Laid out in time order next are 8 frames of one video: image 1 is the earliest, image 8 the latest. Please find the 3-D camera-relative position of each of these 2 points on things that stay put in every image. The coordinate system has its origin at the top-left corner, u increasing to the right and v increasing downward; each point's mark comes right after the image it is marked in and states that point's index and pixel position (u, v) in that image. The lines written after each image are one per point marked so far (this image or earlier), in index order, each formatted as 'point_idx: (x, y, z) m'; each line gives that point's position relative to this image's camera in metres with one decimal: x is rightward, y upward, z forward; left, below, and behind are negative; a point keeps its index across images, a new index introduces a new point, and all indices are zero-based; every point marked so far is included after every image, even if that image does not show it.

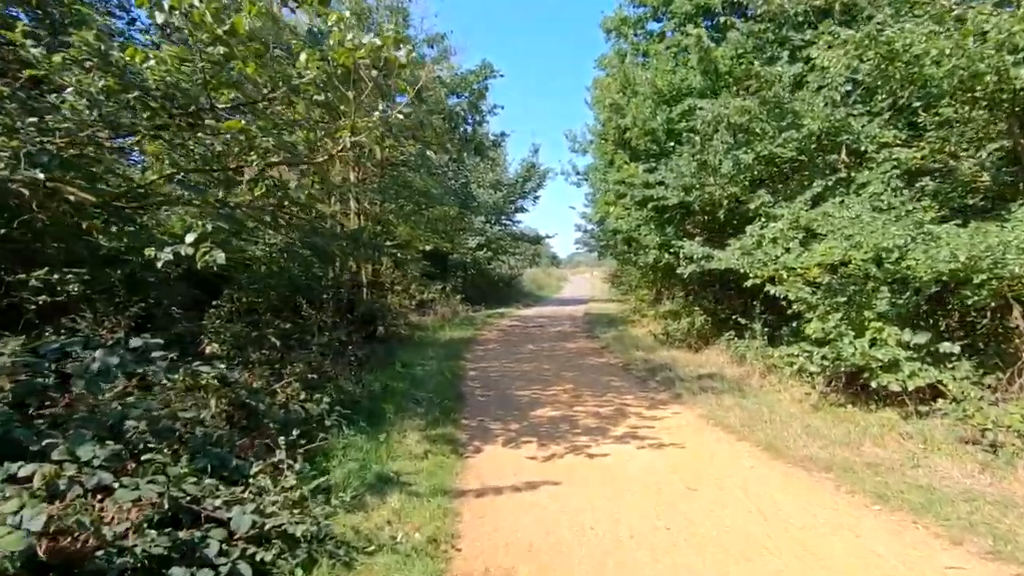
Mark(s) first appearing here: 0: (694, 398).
0: (+2.9, -1.7, +8.4) m
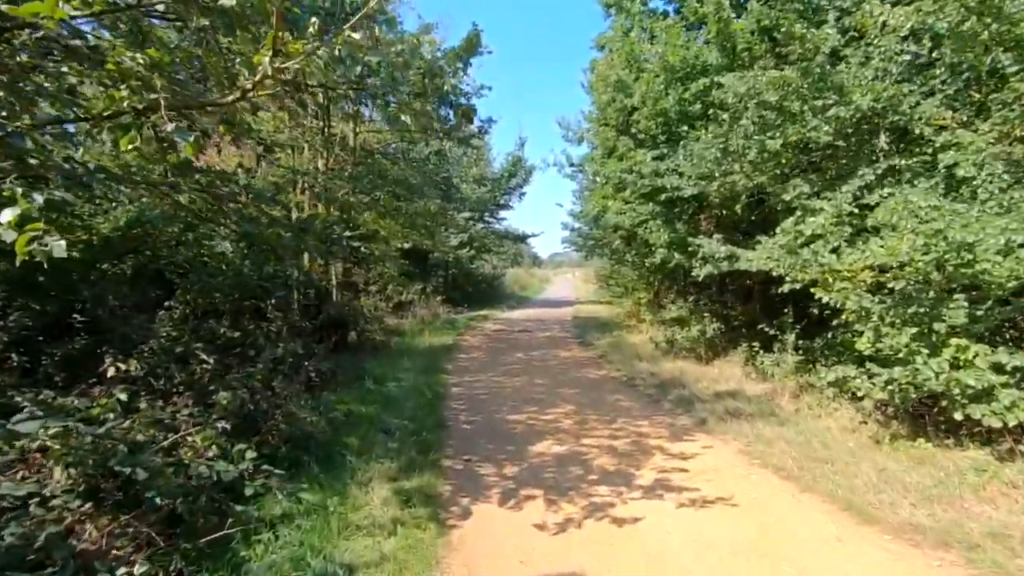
0: (+2.8, -1.8, +7.0) m
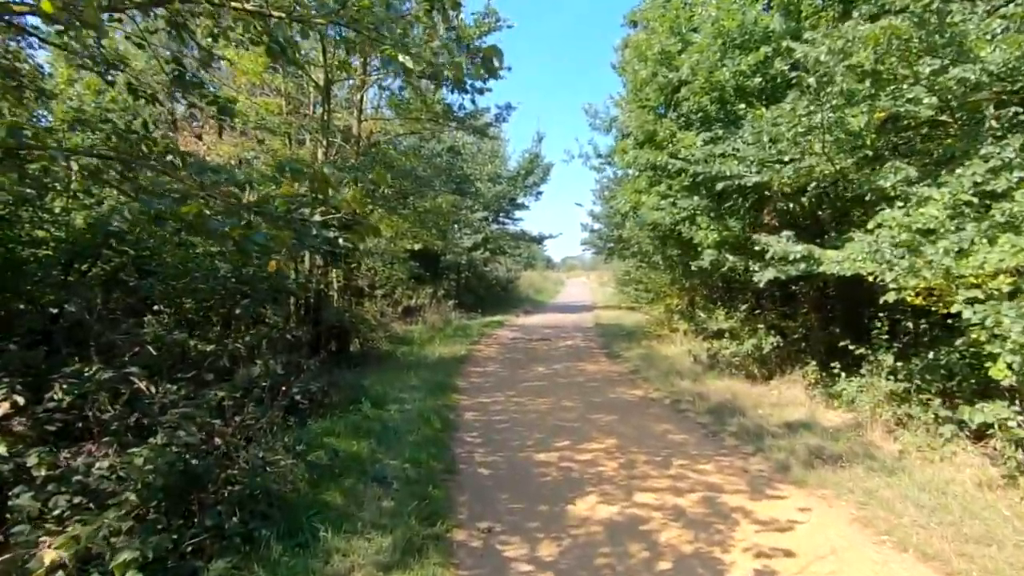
0: (+3.1, -1.9, +5.5) m
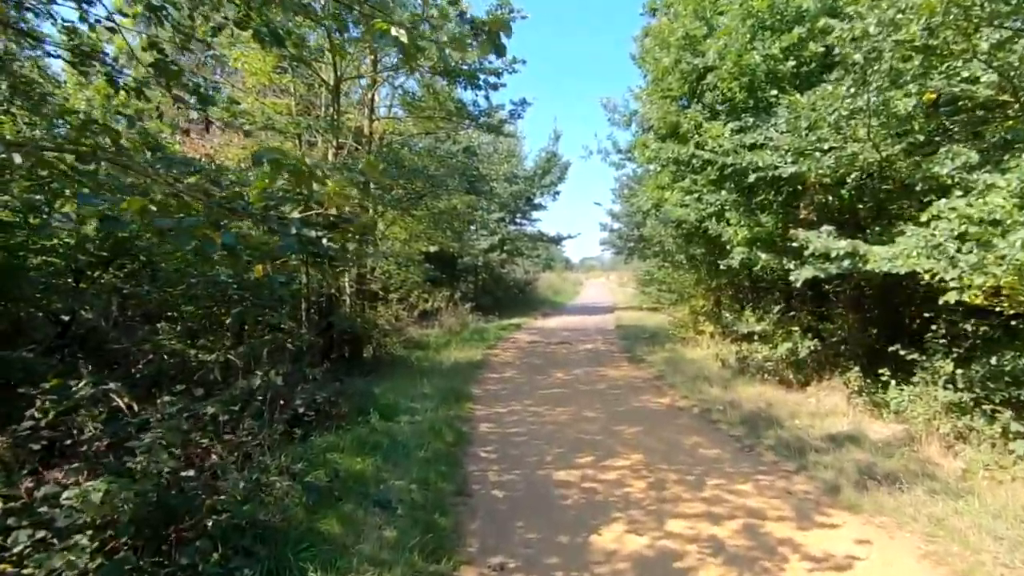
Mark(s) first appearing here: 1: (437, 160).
0: (+3.2, -1.9, +4.9) m
1: (-1.9, +3.2, +13.4) m
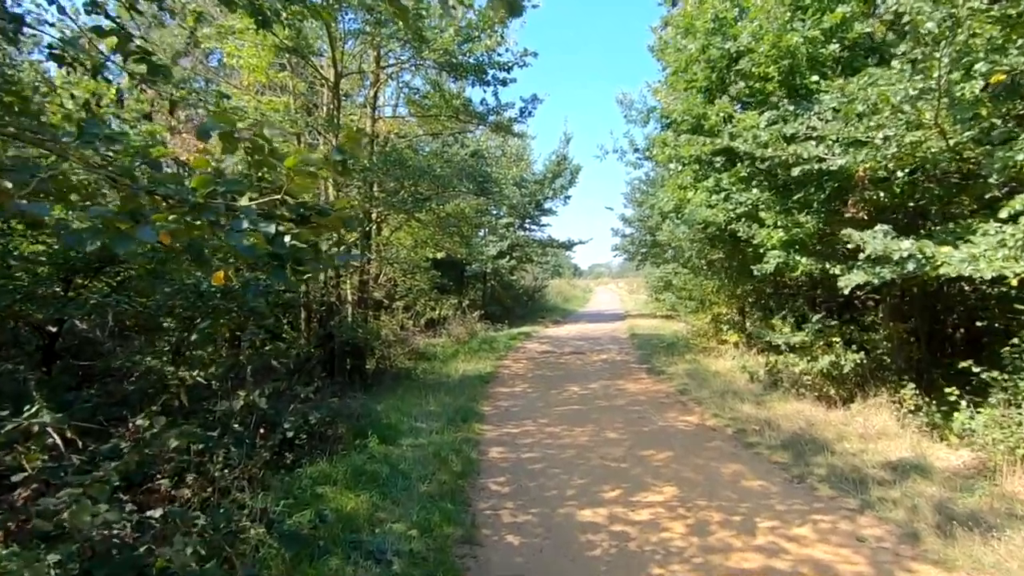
0: (+3.4, -1.9, +4.0) m
1: (-1.6, +3.0, +12.7) m
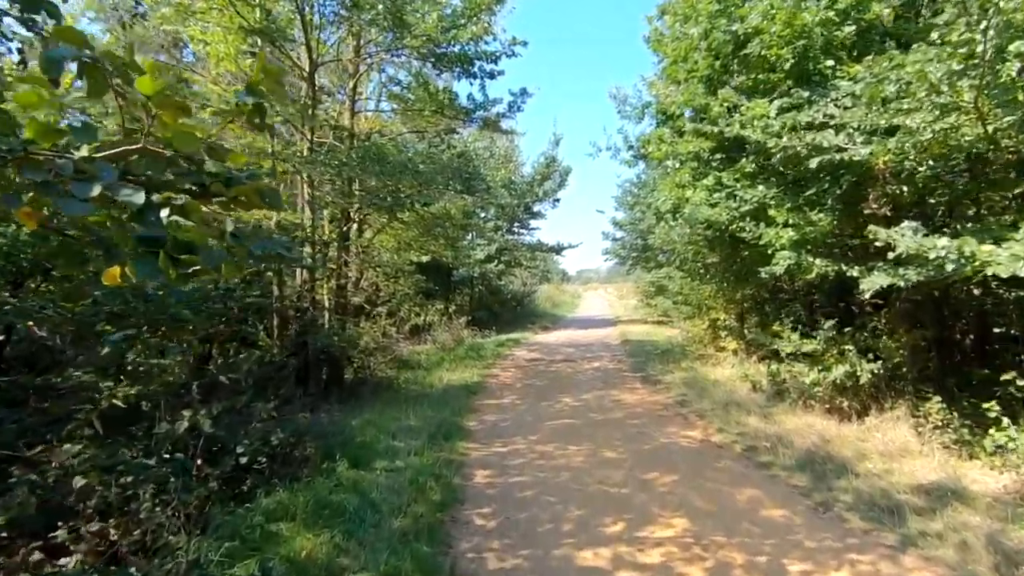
0: (+3.3, -2.0, +3.4) m
1: (-1.9, +2.9, +12.0) m
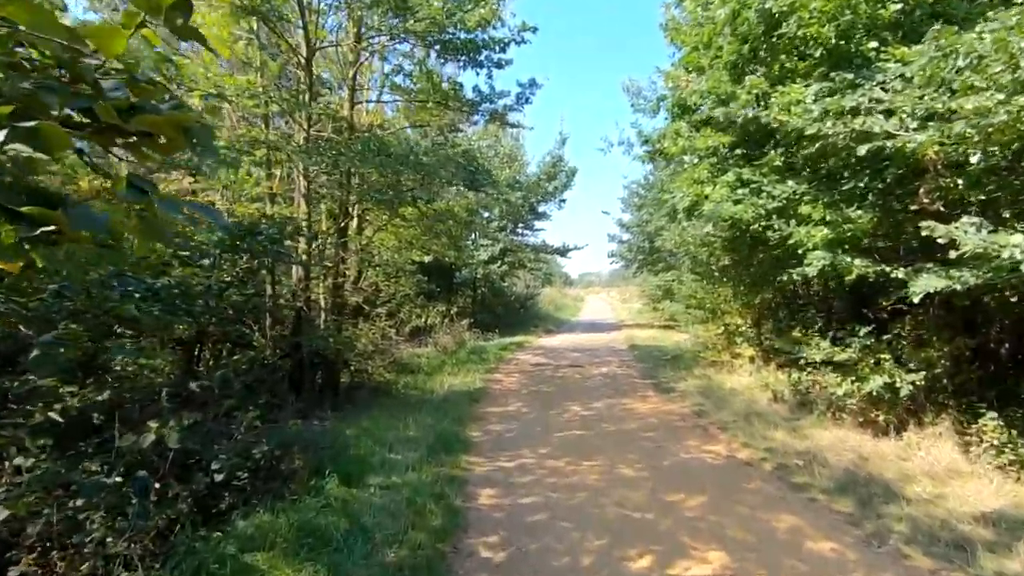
0: (+3.4, -2.0, +2.8) m
1: (-1.7, +2.9, +11.5) m
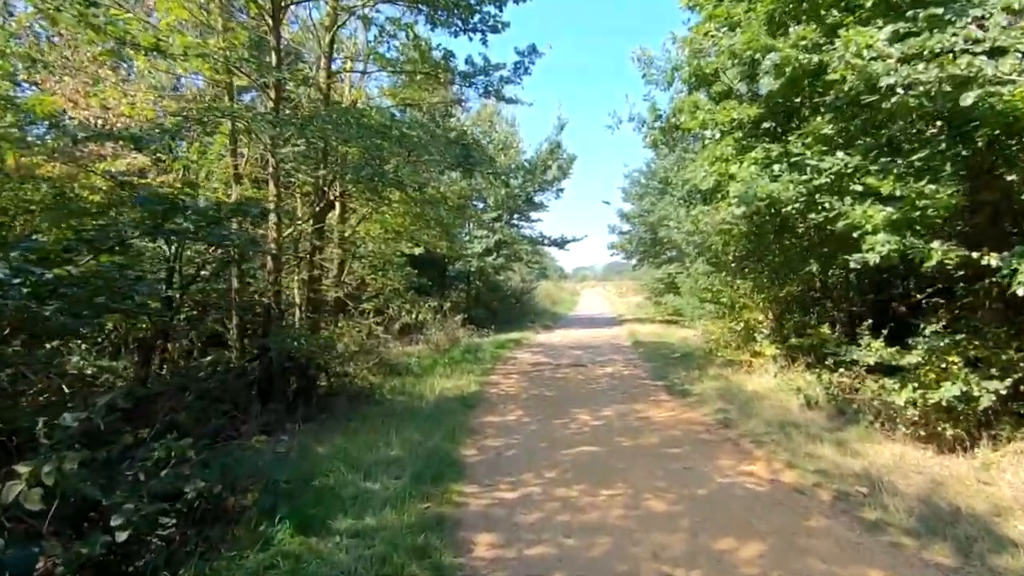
0: (+3.4, -1.9, +1.7) m
1: (-1.8, +3.0, +10.2) m
